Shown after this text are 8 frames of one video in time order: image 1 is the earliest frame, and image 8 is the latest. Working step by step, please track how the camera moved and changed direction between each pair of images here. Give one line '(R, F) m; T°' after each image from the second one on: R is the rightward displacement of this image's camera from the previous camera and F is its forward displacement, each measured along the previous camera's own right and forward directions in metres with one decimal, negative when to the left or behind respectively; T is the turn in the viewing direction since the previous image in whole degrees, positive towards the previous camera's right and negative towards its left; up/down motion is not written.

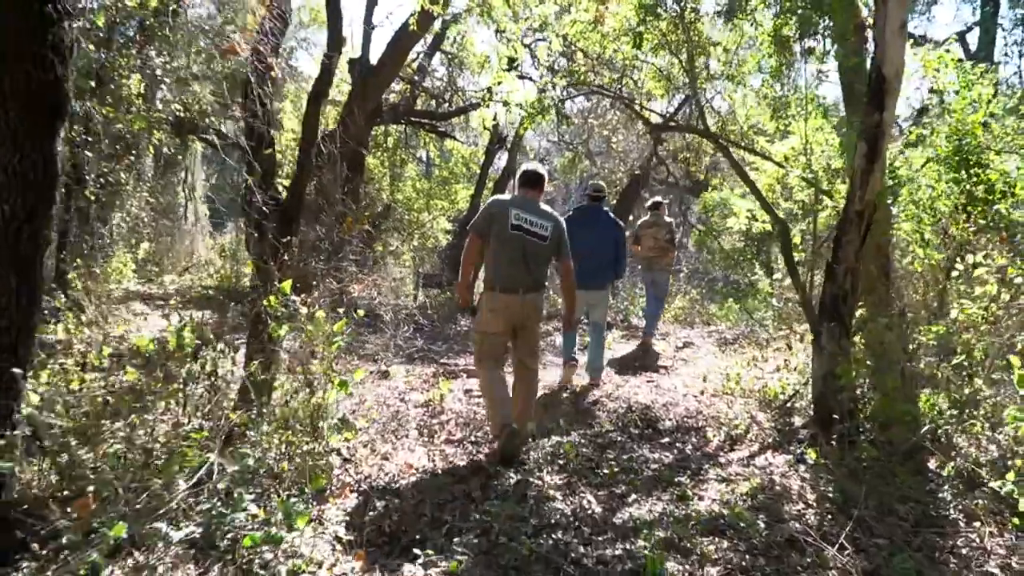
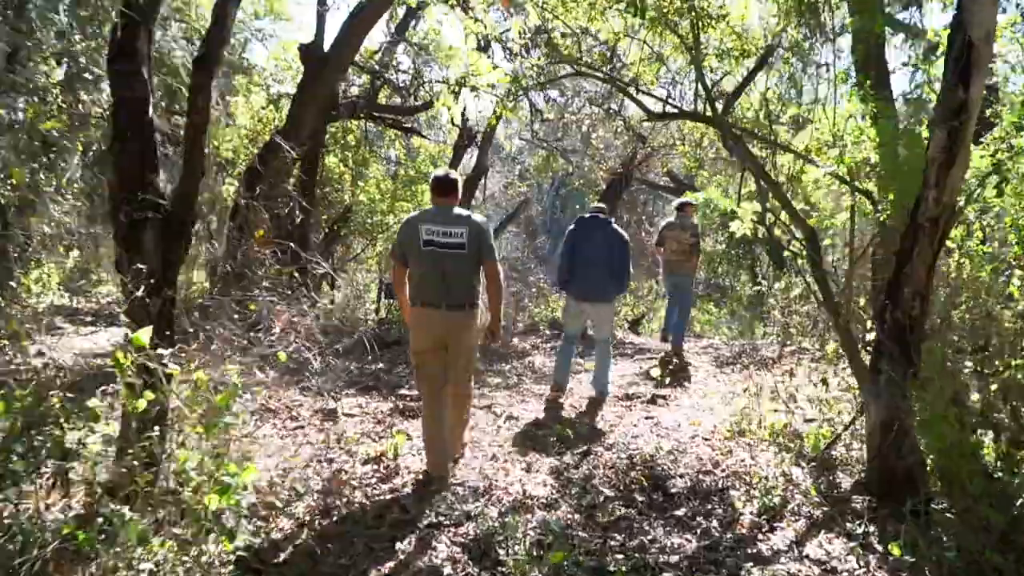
(0.0, +1.2) m; +2°
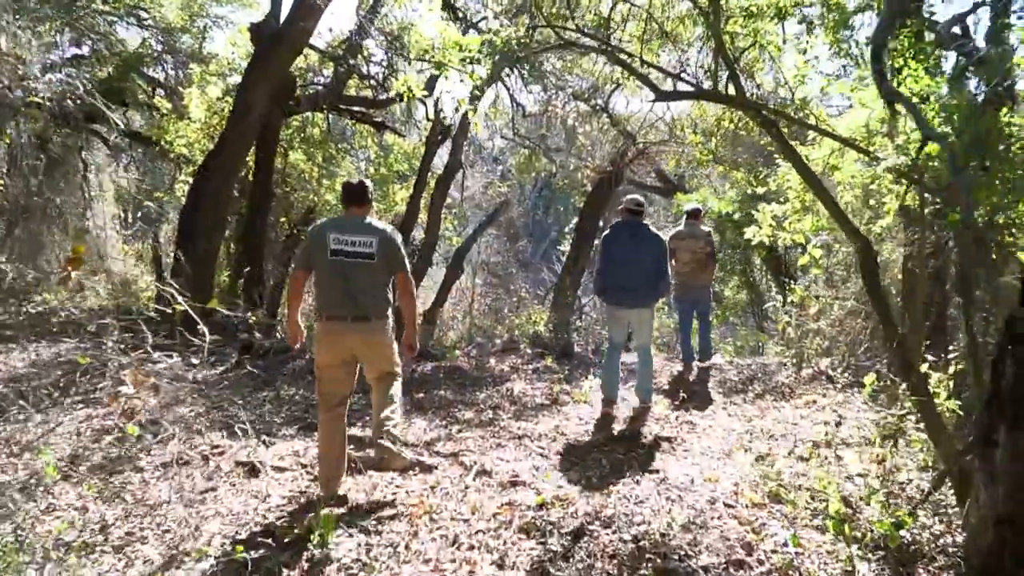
(+0.1, +1.2) m; +1°
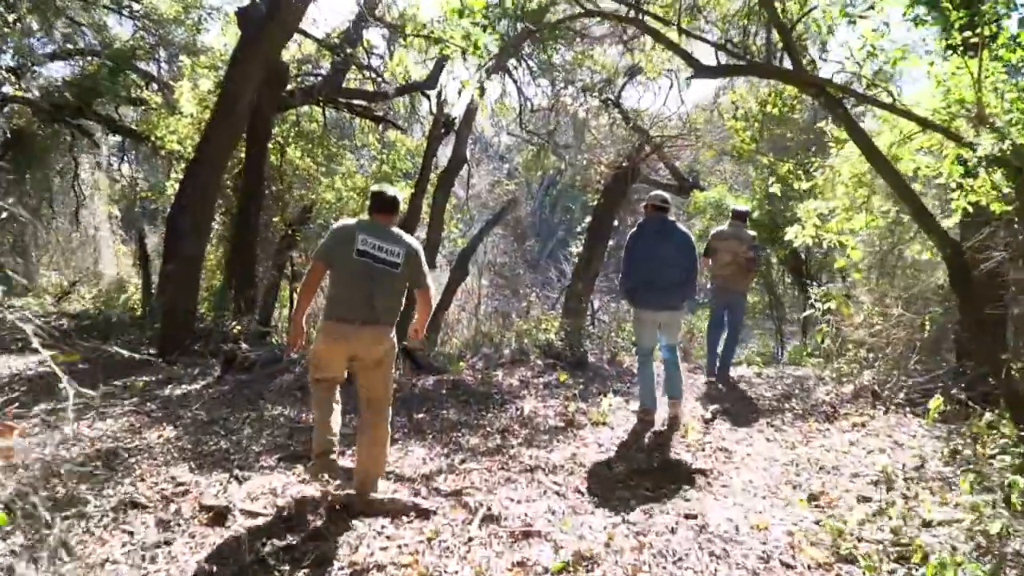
(0.0, +0.8) m; 0°
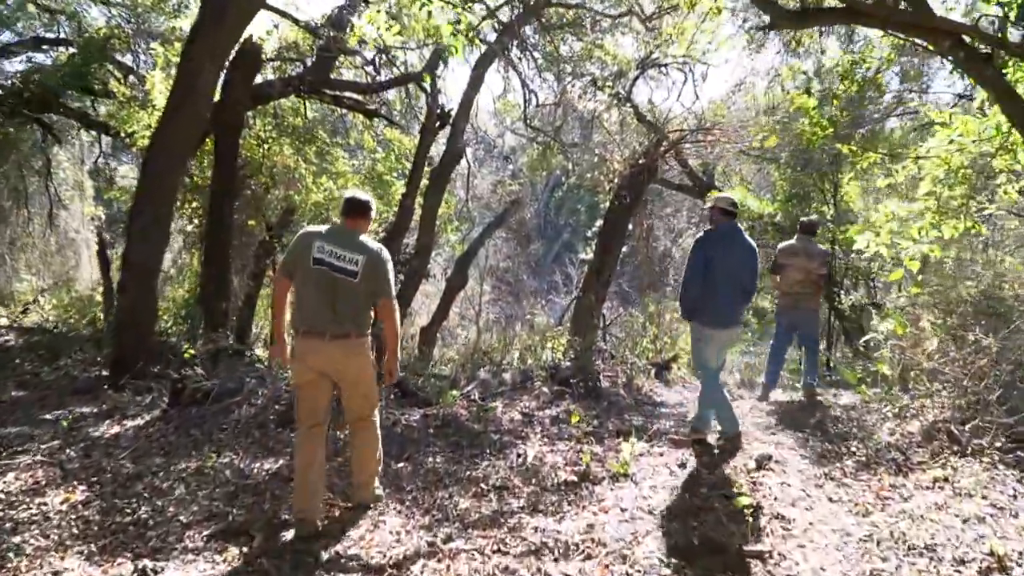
(0.0, +1.2) m; 0°
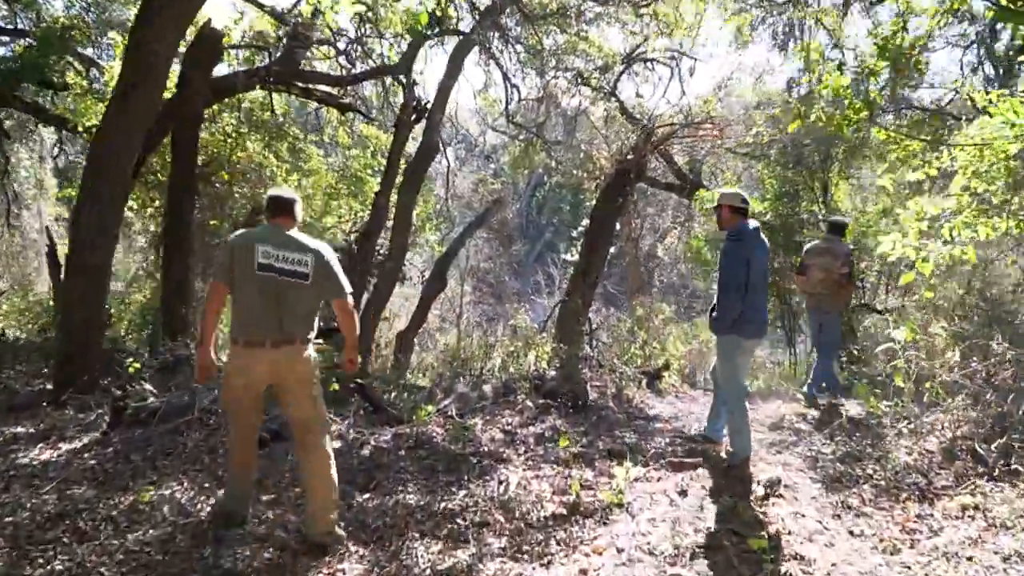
(0.0, +0.6) m; +1°
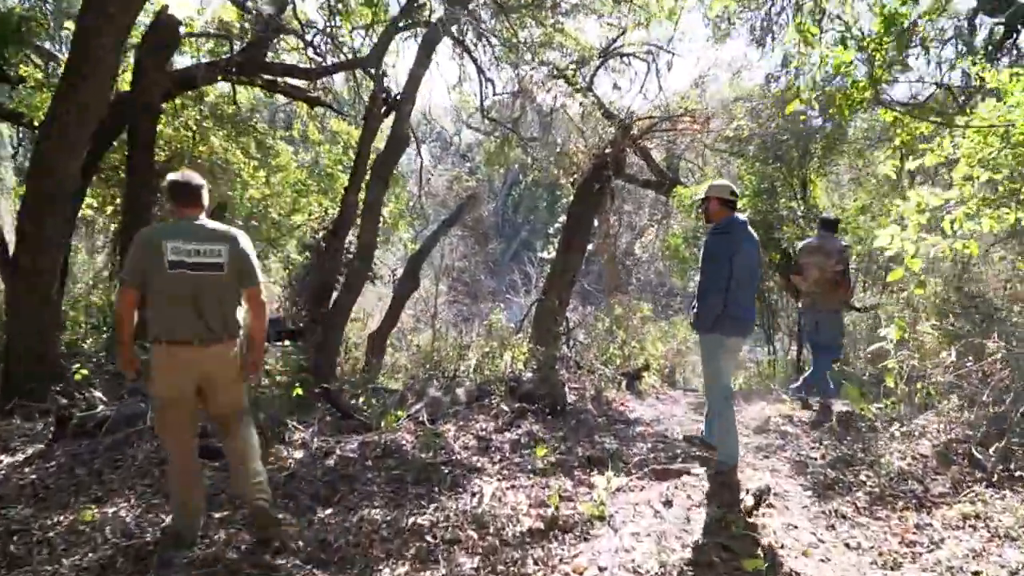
(0.0, +0.3) m; +2°
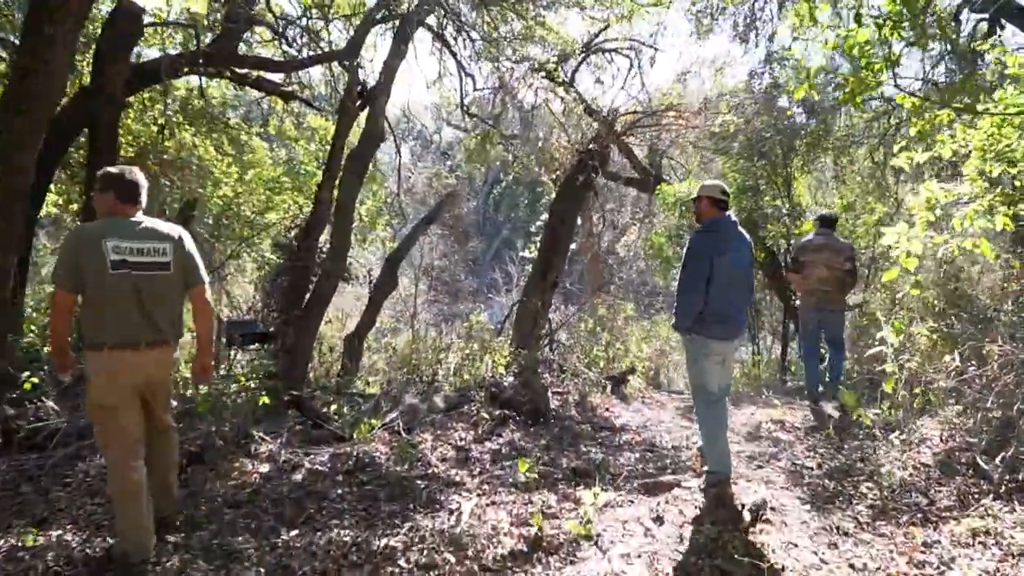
(0.0, +0.3) m; +1°
